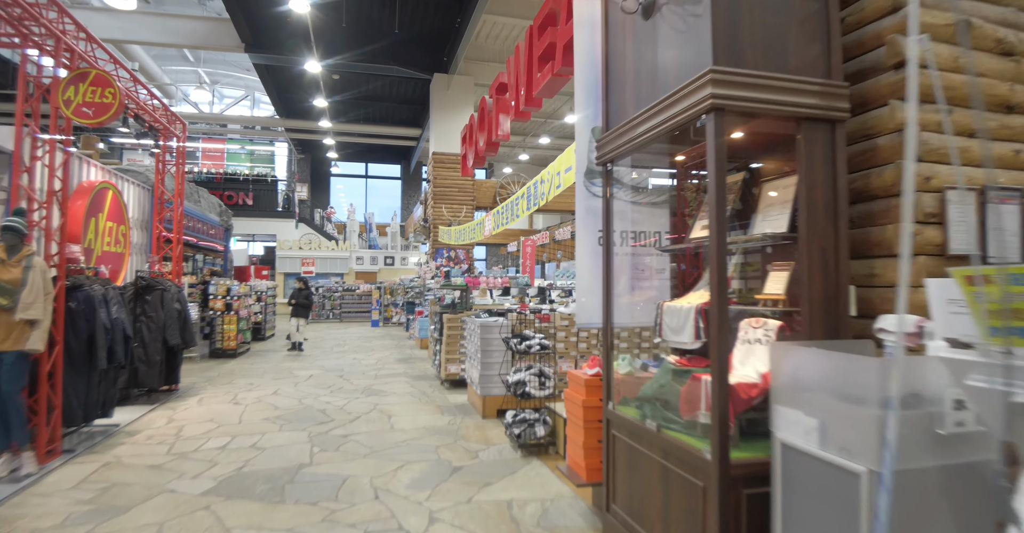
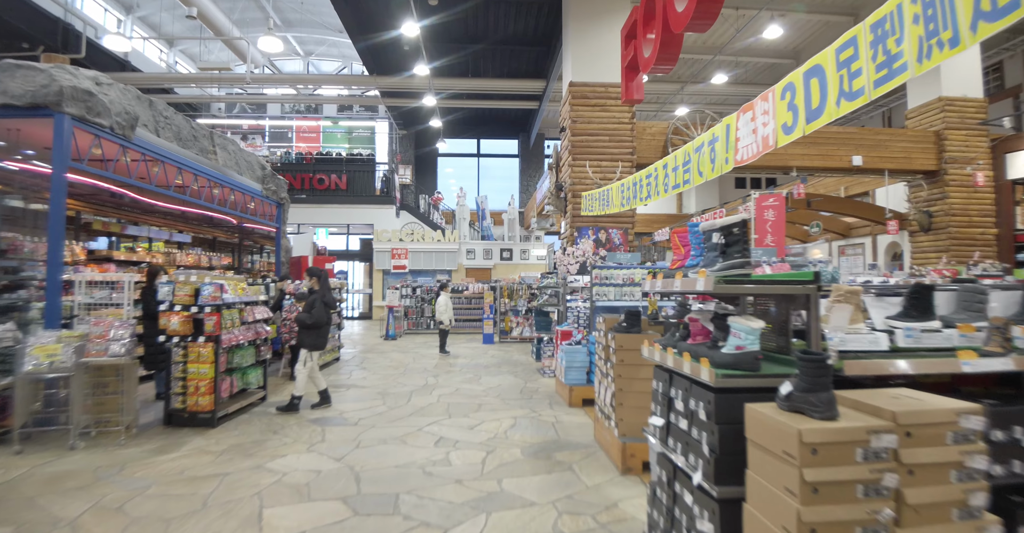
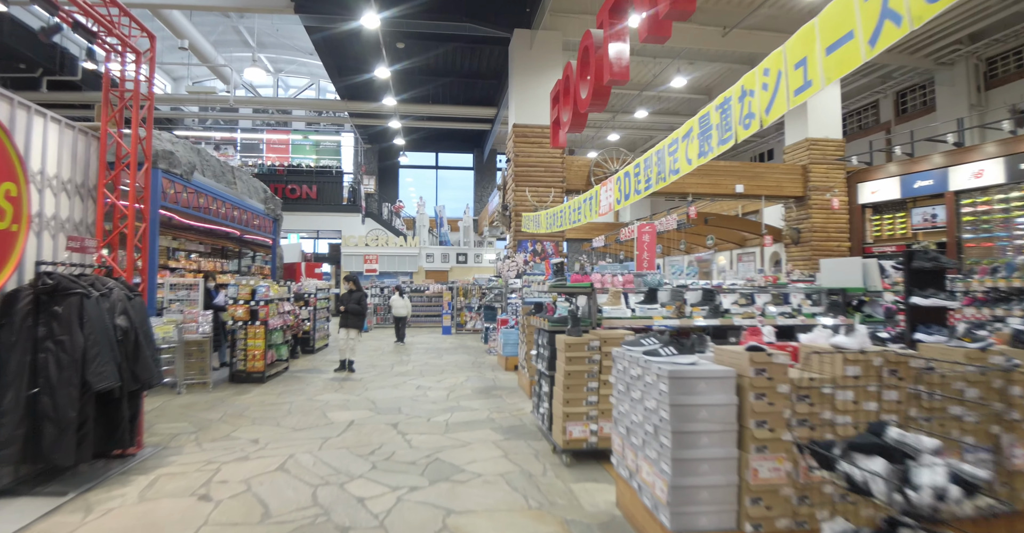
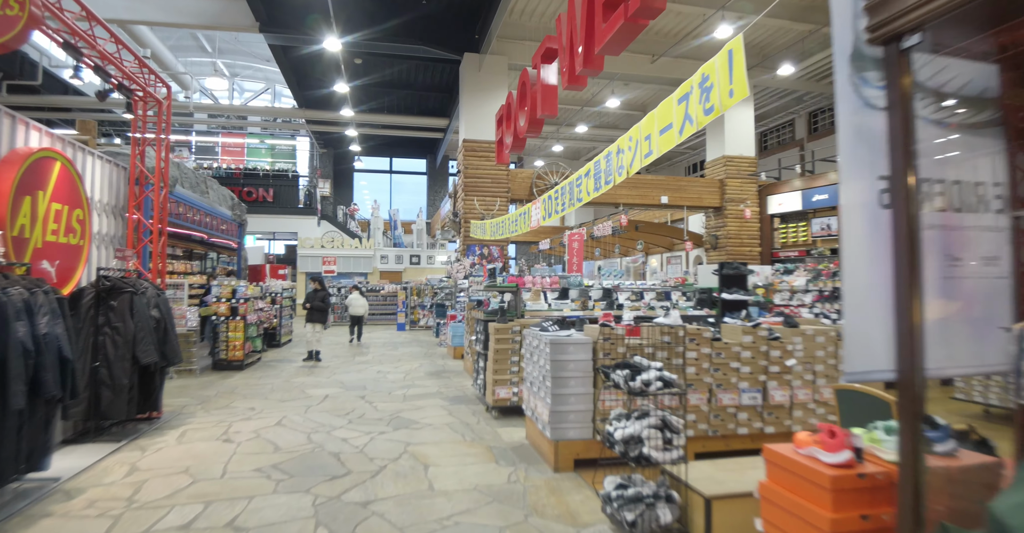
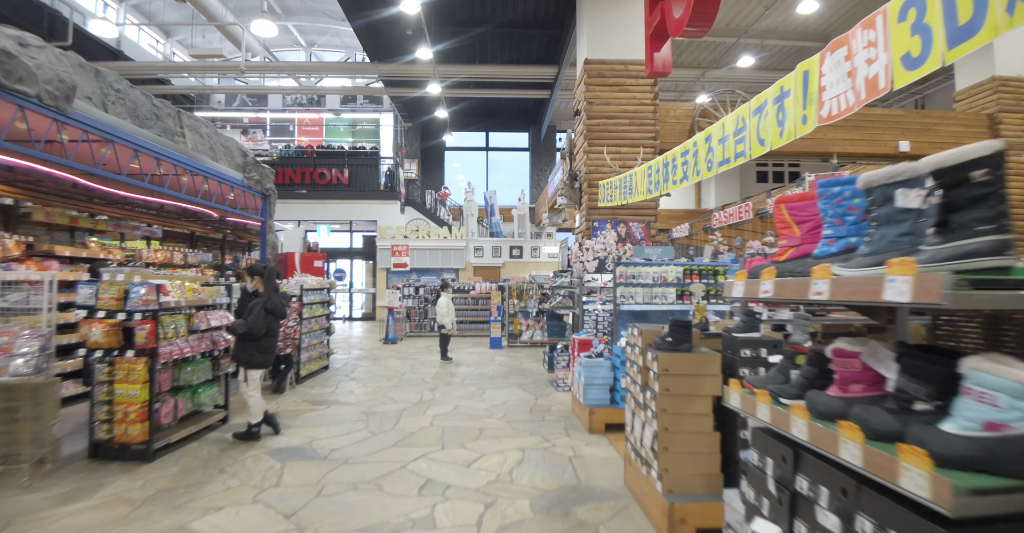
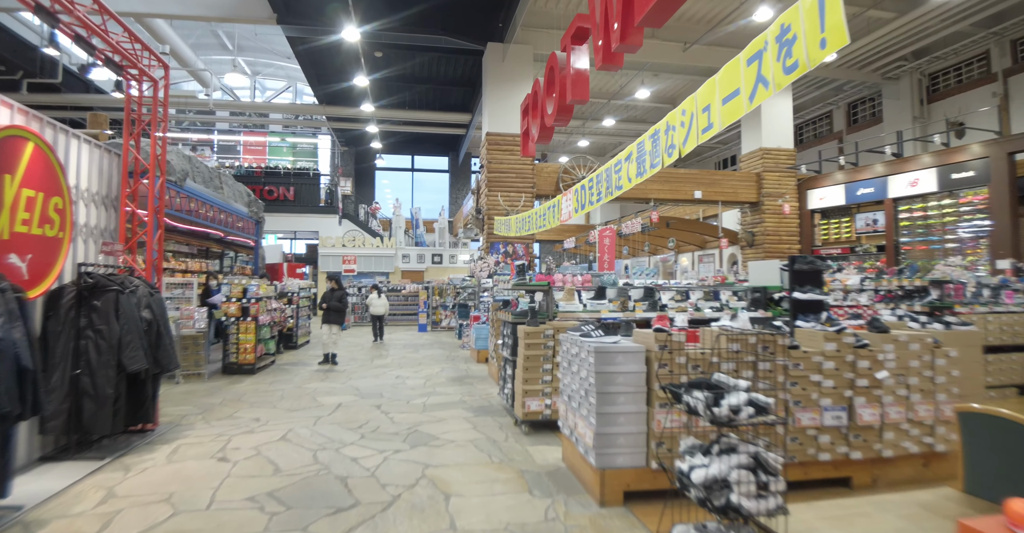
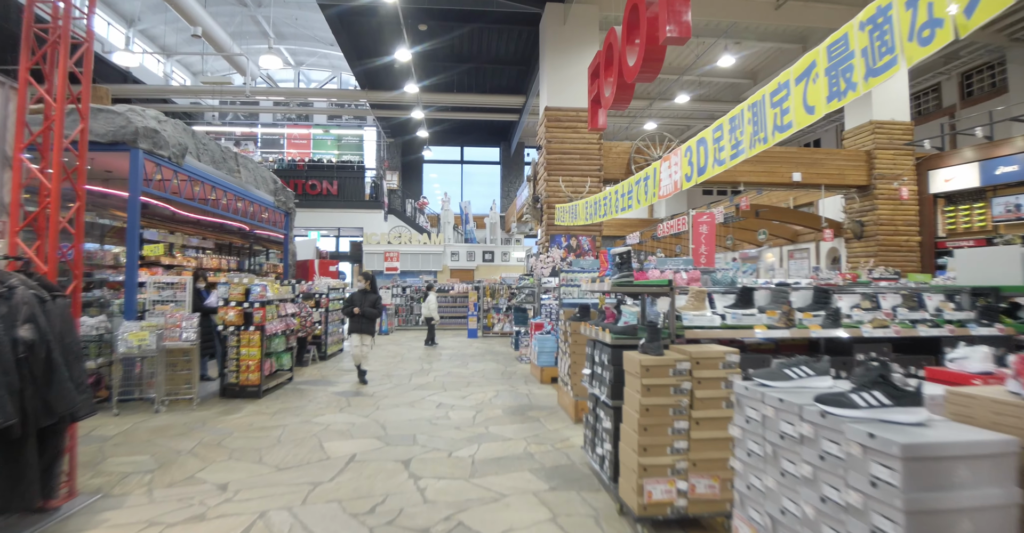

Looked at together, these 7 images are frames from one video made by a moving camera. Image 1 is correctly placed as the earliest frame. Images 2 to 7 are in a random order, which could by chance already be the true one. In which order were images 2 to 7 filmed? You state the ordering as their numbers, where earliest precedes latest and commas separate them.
4, 6, 3, 7, 2, 5
